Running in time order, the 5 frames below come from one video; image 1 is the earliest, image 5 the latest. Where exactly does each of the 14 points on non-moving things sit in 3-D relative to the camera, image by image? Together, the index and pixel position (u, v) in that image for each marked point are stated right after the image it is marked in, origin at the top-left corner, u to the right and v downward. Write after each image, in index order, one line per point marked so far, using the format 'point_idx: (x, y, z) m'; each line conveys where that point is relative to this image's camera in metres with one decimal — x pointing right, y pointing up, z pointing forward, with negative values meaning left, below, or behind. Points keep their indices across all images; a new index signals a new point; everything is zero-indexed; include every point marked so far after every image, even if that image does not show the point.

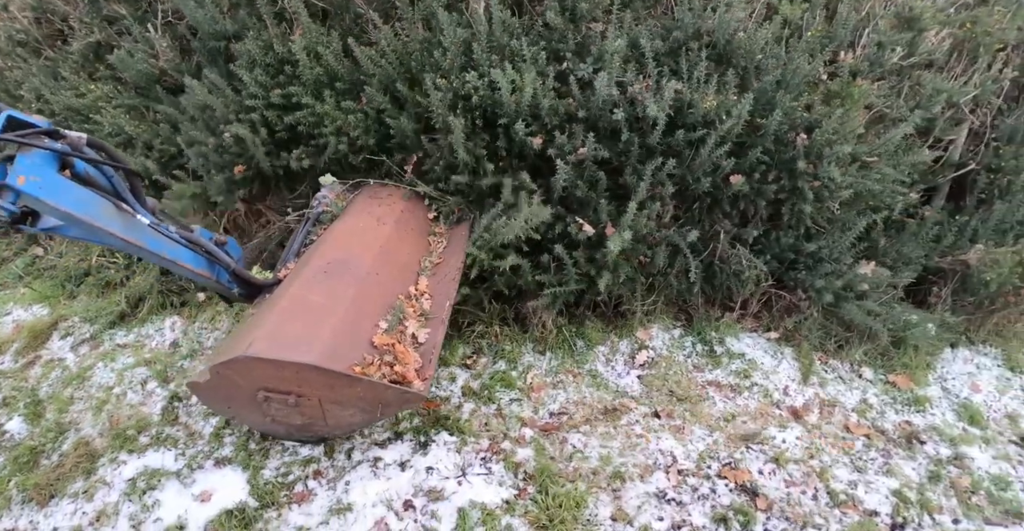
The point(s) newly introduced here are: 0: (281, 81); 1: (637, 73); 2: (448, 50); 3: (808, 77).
0: (-1.2, +1.0, +3.0) m
1: (+0.7, +1.0, +3.1) m
2: (-0.3, +1.1, +2.9) m
3: (+1.7, +1.1, +3.2) m
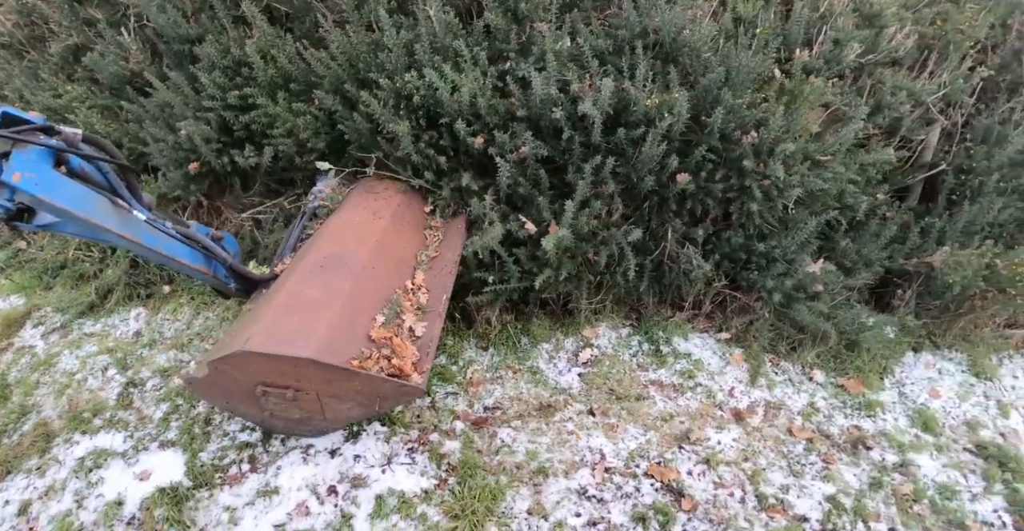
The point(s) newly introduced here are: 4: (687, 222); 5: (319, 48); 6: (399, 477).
0: (-1.5, +1.0, +3.2) m
1: (+0.4, +1.0, +3.1) m
2: (-0.6, +1.1, +3.0) m
3: (+1.4, +1.1, +3.2) m
4: (+1.1, +0.3, +3.4) m
5: (-1.0, +1.2, +3.1) m
6: (-0.5, -1.0, +2.7) m
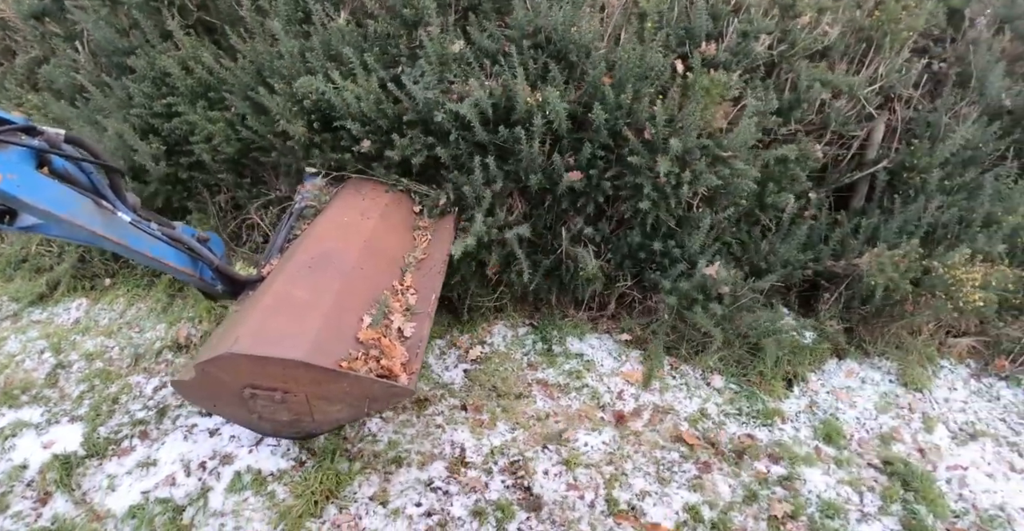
0: (-2.1, +1.0, +3.4) m
1: (-0.2, +1.1, +3.2) m
2: (-1.3, +1.2, +3.2) m
3: (+0.8, +1.1, +3.1) m
4: (+0.4, +0.3, +3.3) m
5: (-1.6, +1.2, +3.3) m
6: (-1.2, -0.9, +2.8) m
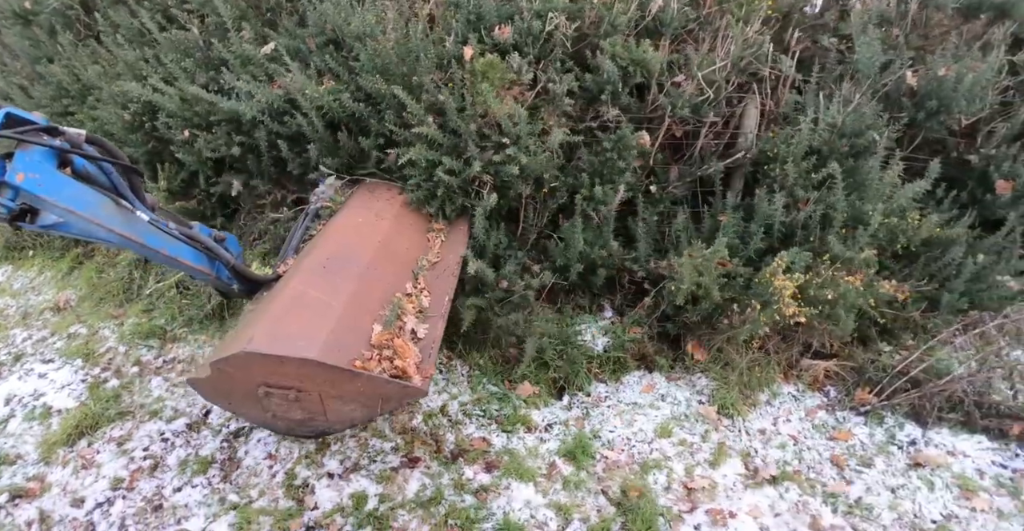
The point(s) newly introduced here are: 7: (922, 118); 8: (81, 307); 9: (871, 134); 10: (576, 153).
0: (-3.1, +1.2, +4.1) m
1: (-1.4, +1.2, +3.4) m
2: (-2.4, +1.3, +3.7) m
3: (-0.4, +1.1, +3.1) m
4: (-0.7, +0.3, +3.3) m
5: (-2.6, +1.4, +3.9) m
6: (-2.5, -0.8, +3.2) m
7: (+2.2, +0.8, +3.1) m
8: (-2.8, -0.3, +3.7) m
9: (+1.9, +0.7, +3.0) m
10: (+0.4, +0.6, +3.2) m
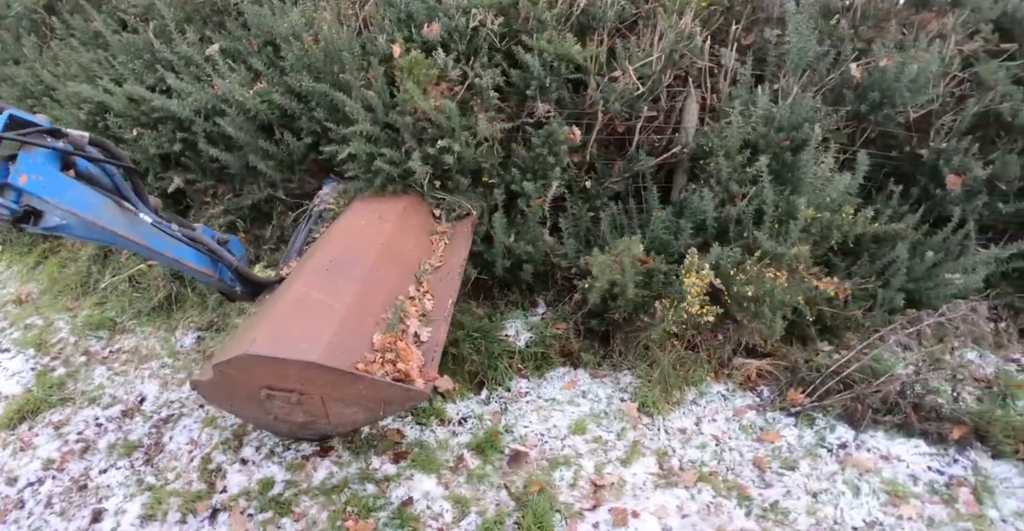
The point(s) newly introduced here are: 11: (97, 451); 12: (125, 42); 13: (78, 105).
0: (-3.4, +1.3, +4.3) m
1: (-1.7, +1.2, +3.4) m
2: (-2.7, +1.3, +3.8) m
3: (-0.8, +1.2, +3.1) m
4: (-1.1, +0.4, +3.4) m
5: (-3.0, +1.4, +4.0) m
6: (-2.9, -0.7, +3.3) m
7: (+1.8, +0.8, +3.0) m
8: (-3.1, -0.2, +3.8) m
9: (+1.5, +0.7, +2.9) m
10: (0.0, +0.7, +3.1) m
11: (-2.1, -0.9, +2.8) m
12: (-2.4, +1.5, +3.7) m
13: (-2.7, +1.0, +3.6) m
